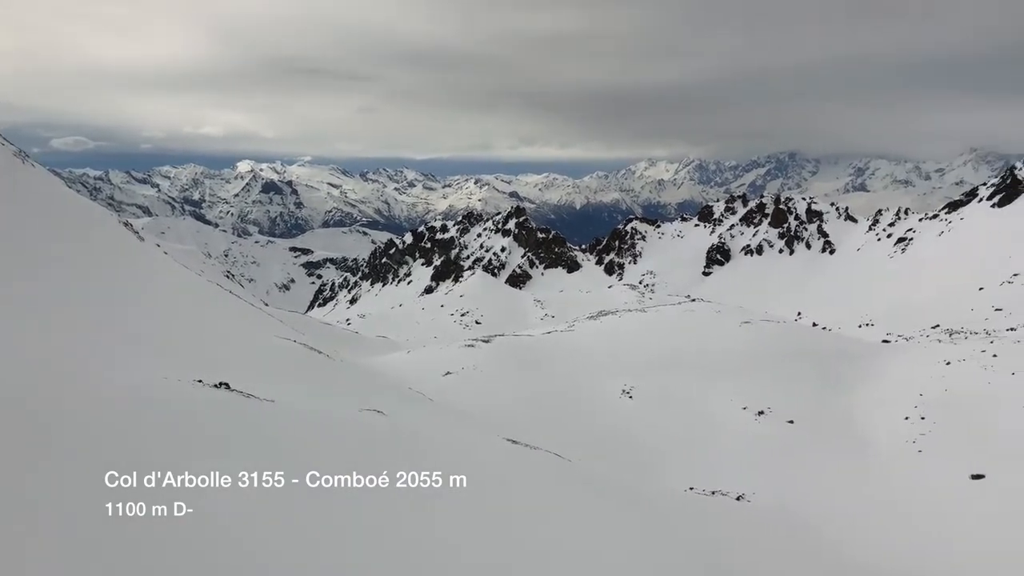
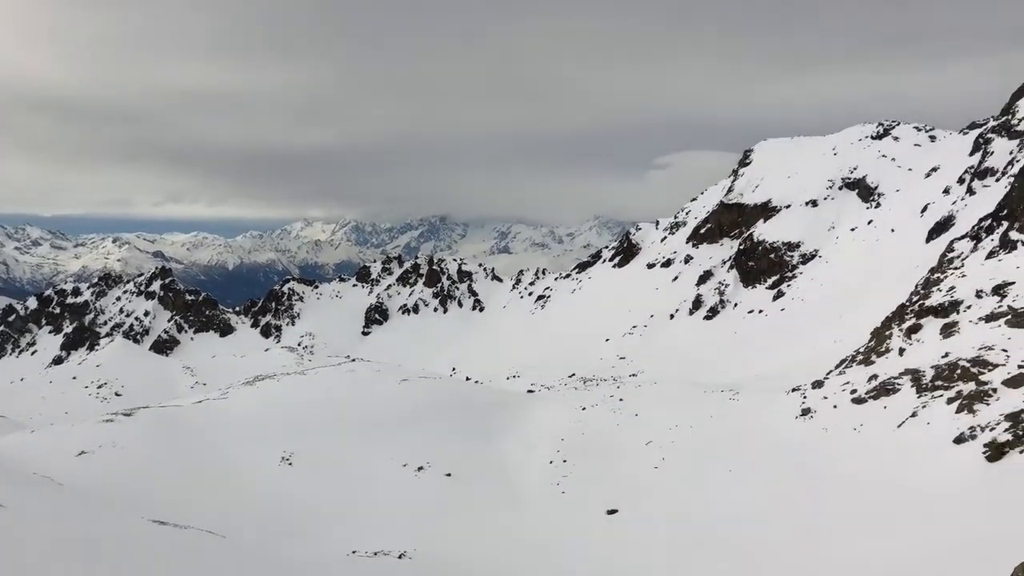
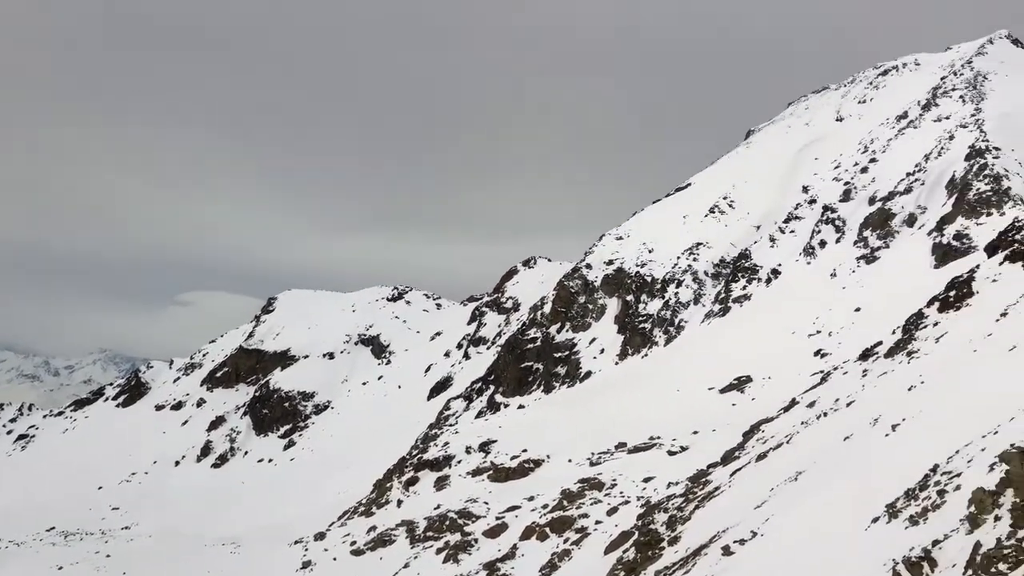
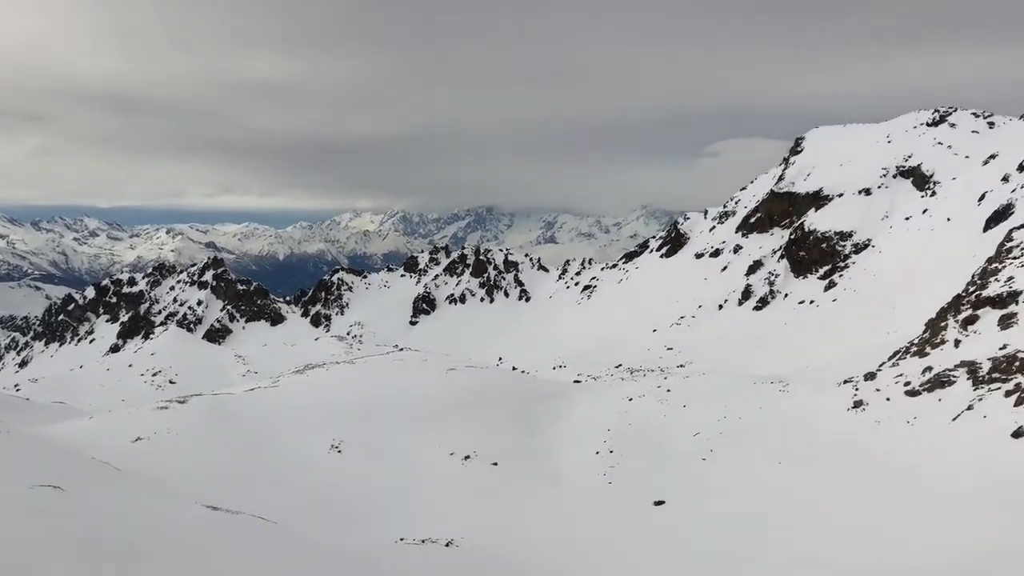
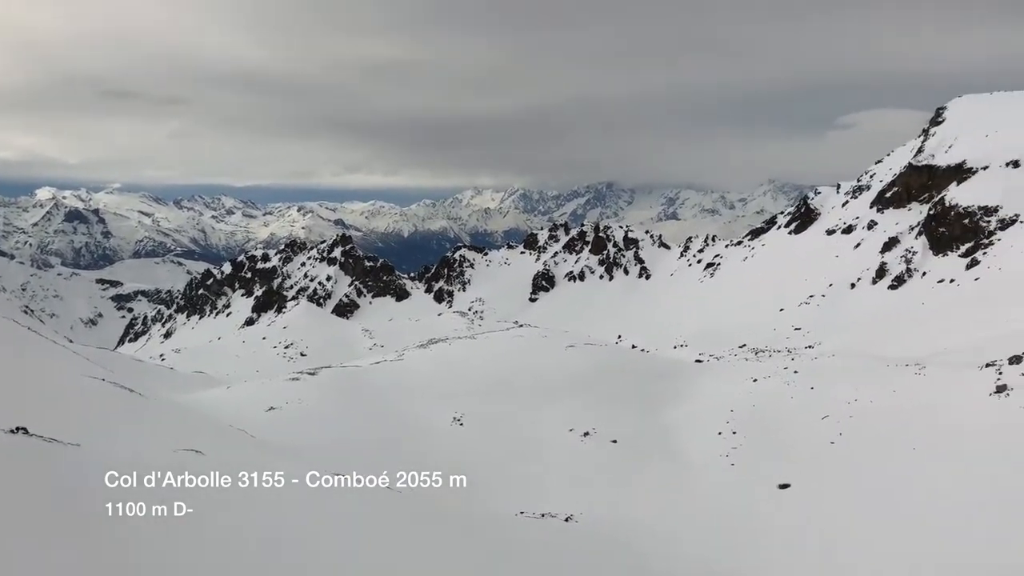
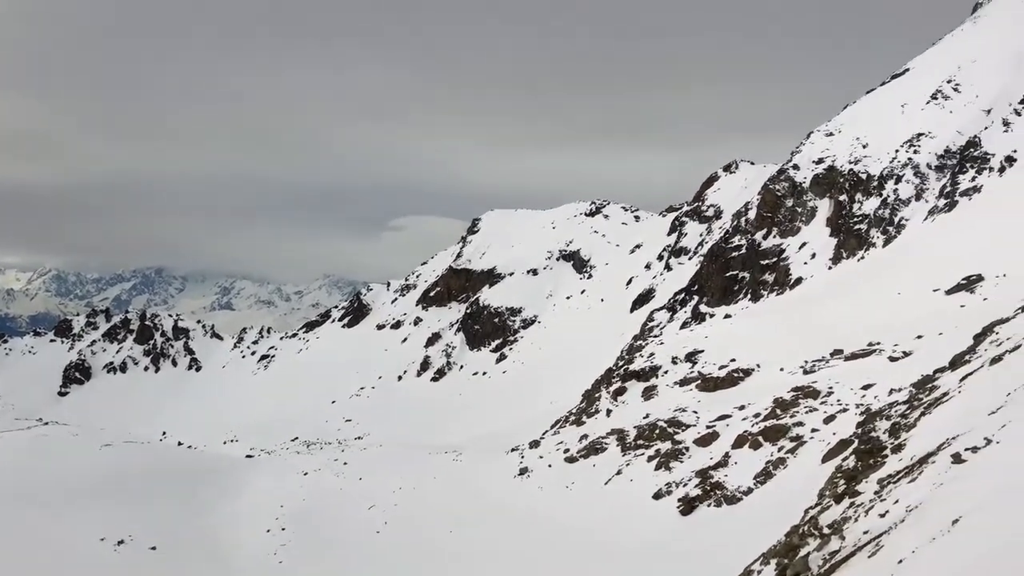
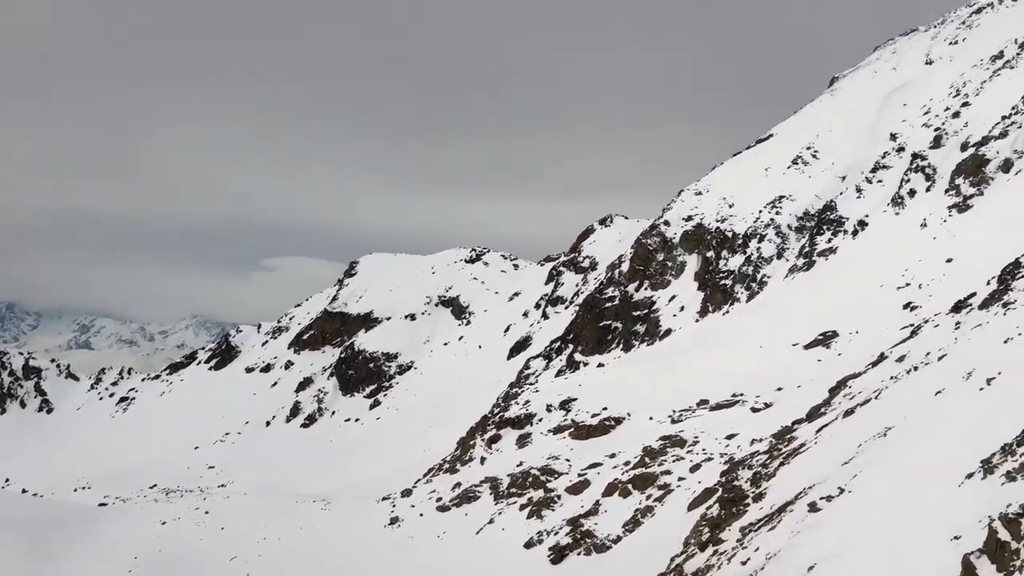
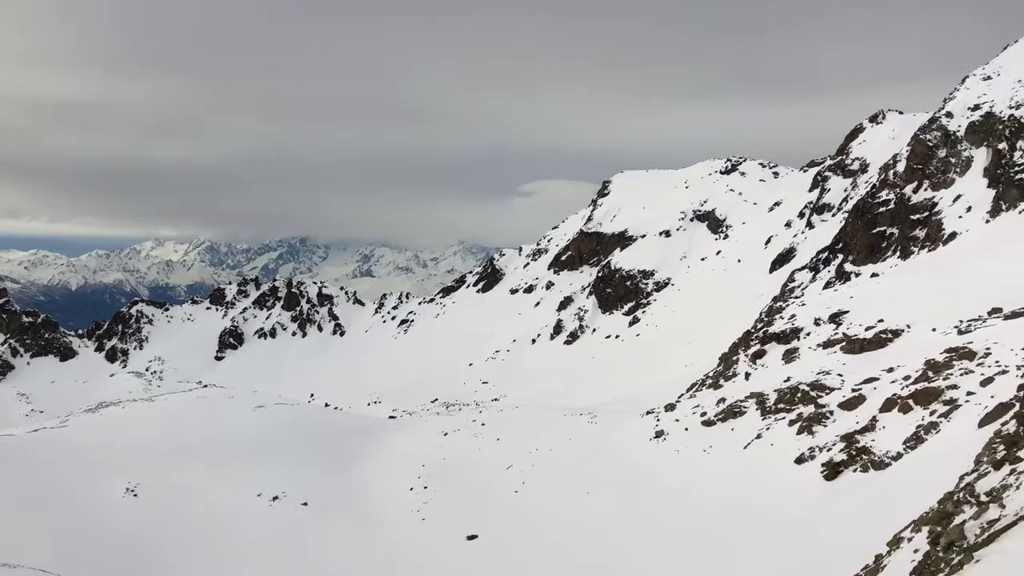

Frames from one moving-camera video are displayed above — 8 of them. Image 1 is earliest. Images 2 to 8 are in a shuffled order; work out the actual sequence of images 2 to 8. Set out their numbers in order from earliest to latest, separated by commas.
5, 4, 2, 8, 6, 7, 3
